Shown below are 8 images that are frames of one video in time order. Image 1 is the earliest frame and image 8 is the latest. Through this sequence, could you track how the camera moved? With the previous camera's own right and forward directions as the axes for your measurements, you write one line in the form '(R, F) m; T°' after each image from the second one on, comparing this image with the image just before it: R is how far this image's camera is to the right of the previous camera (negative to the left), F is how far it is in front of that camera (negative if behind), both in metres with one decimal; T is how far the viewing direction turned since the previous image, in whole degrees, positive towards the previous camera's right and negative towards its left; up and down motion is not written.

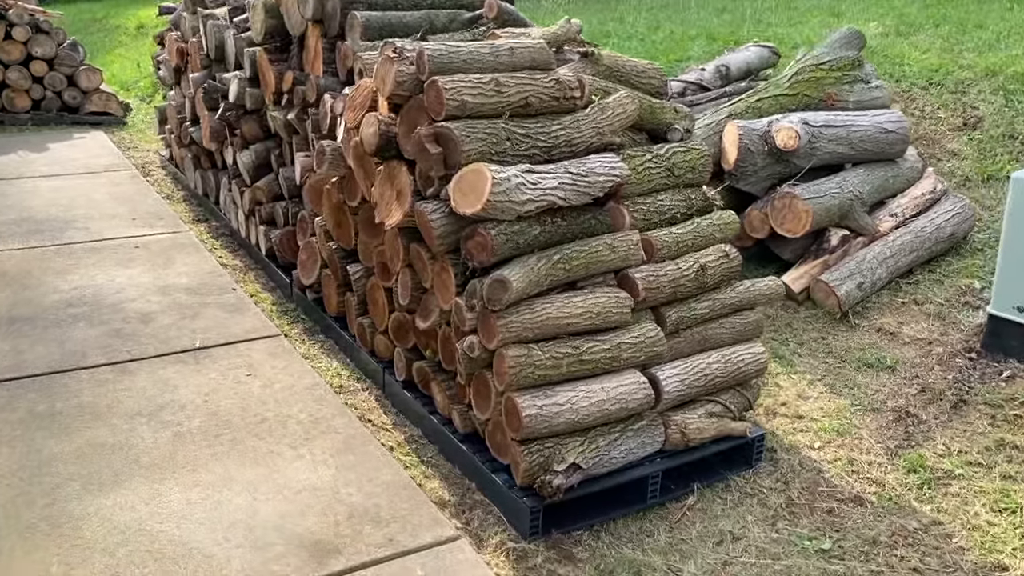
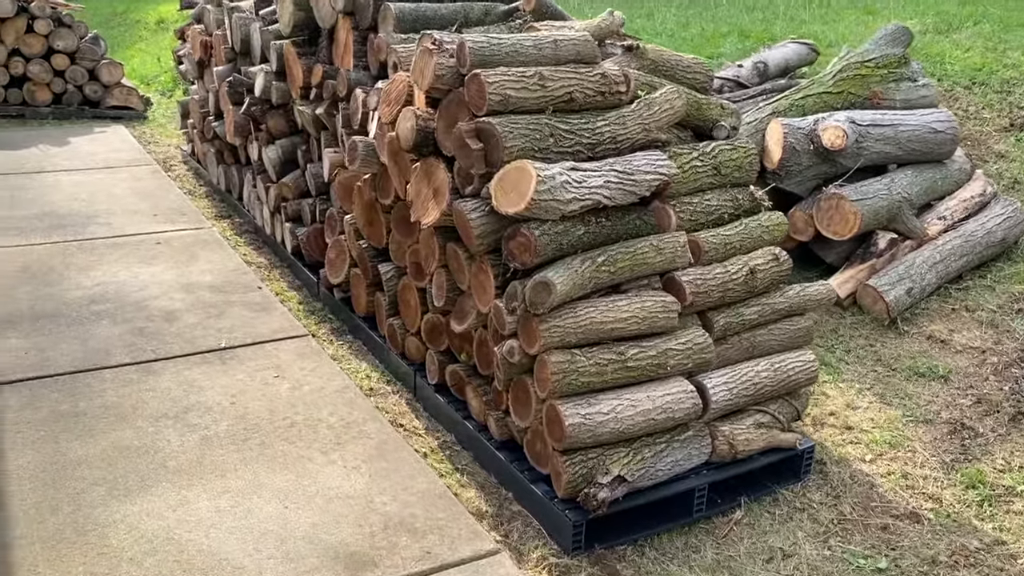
(-0.1, +0.1) m; -1°
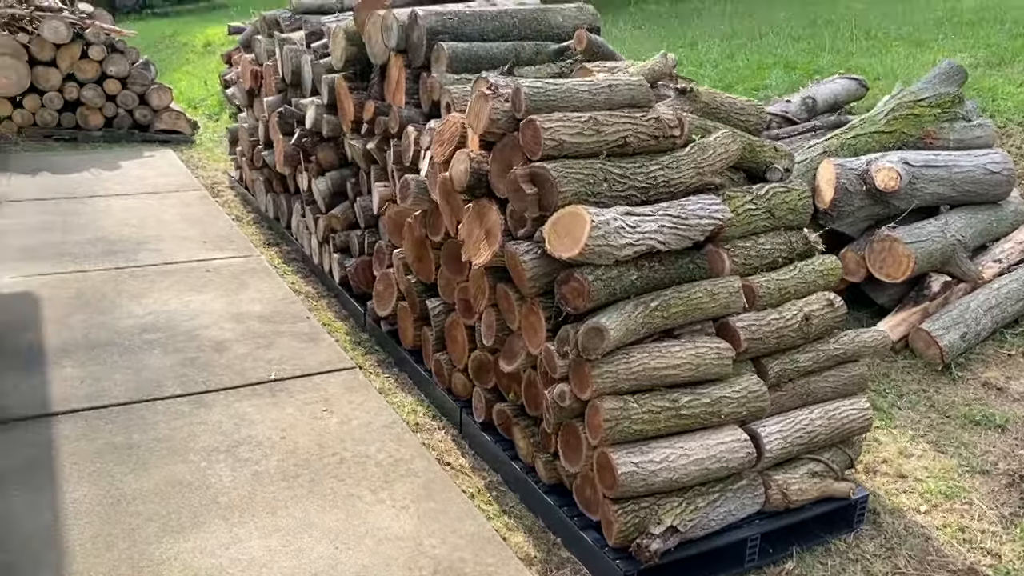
(-0.1, 0.0) m; -2°
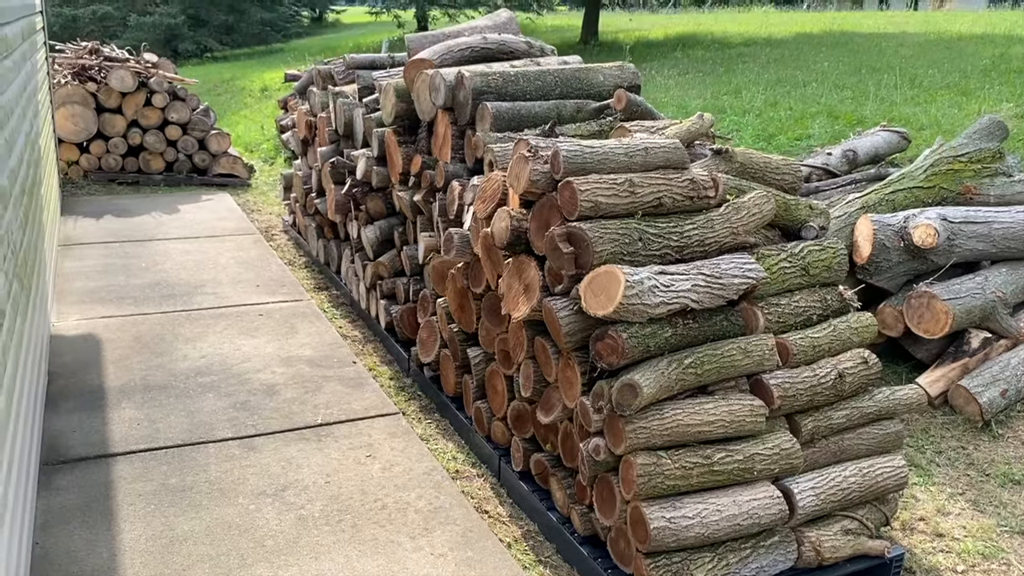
(0.0, -0.1) m; -3°
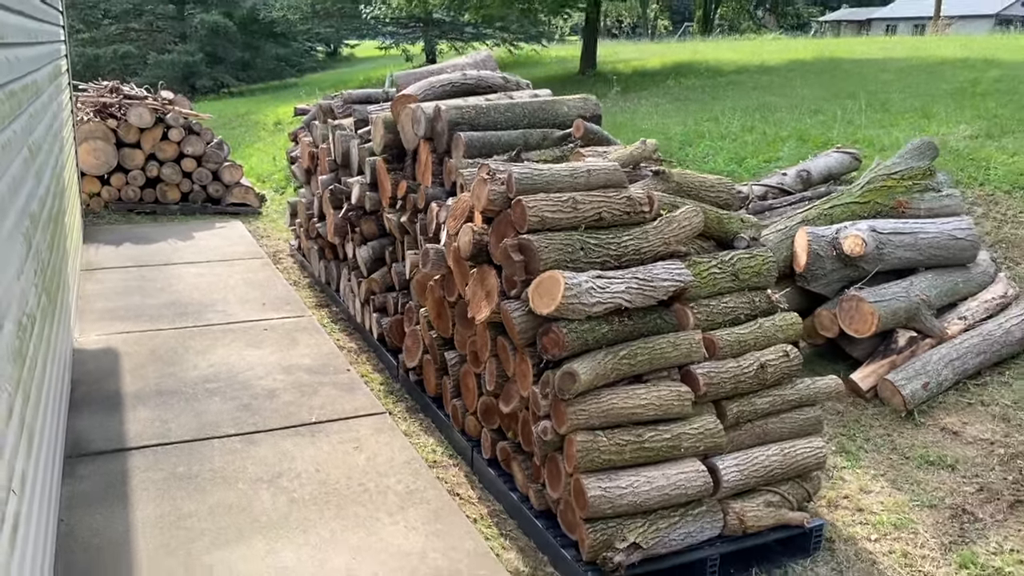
(+0.2, -0.5) m; -1°
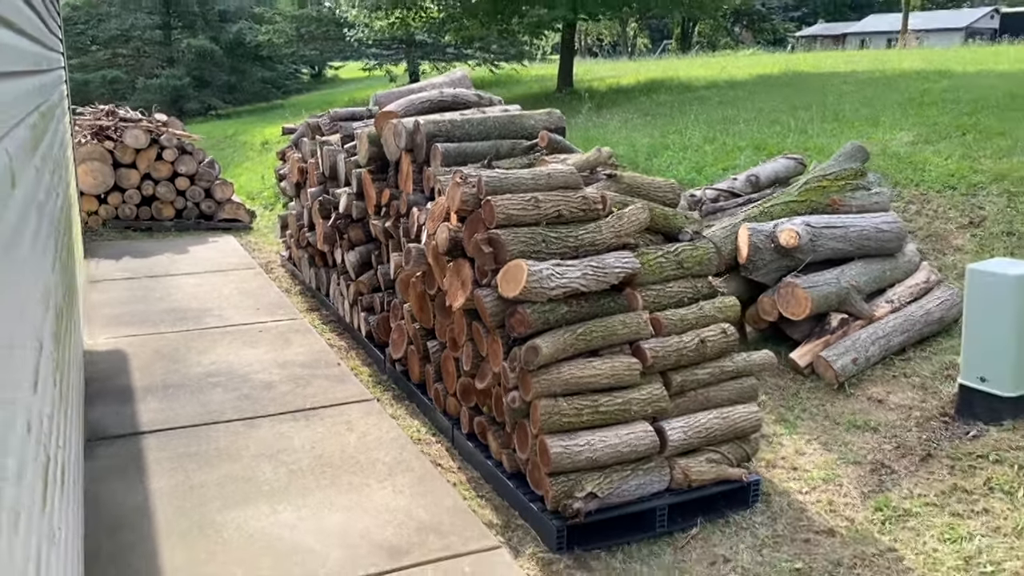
(+0.1, -0.5) m; +1°
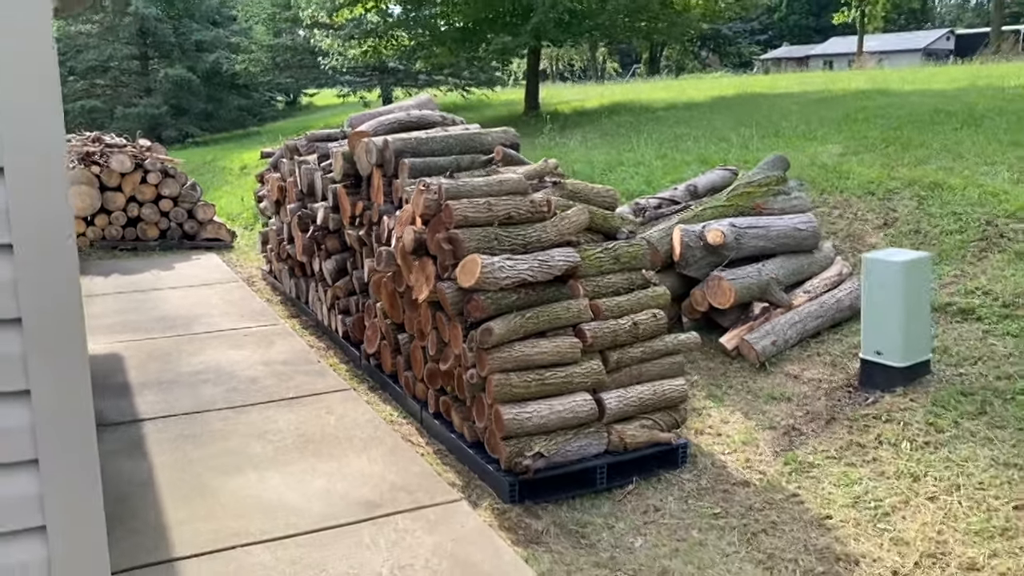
(+0.1, -0.6) m; +1°
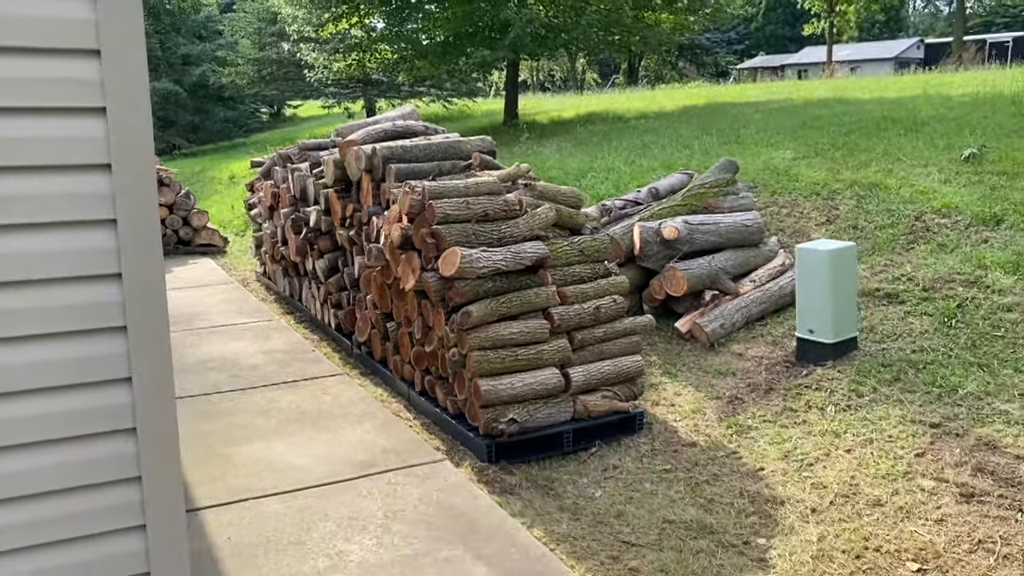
(0.0, -0.6) m; +1°
